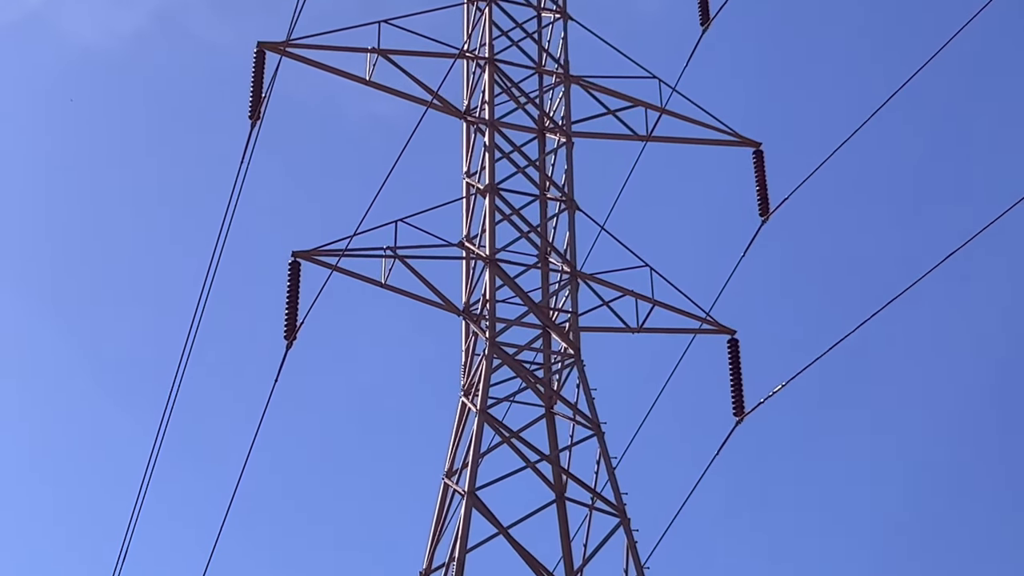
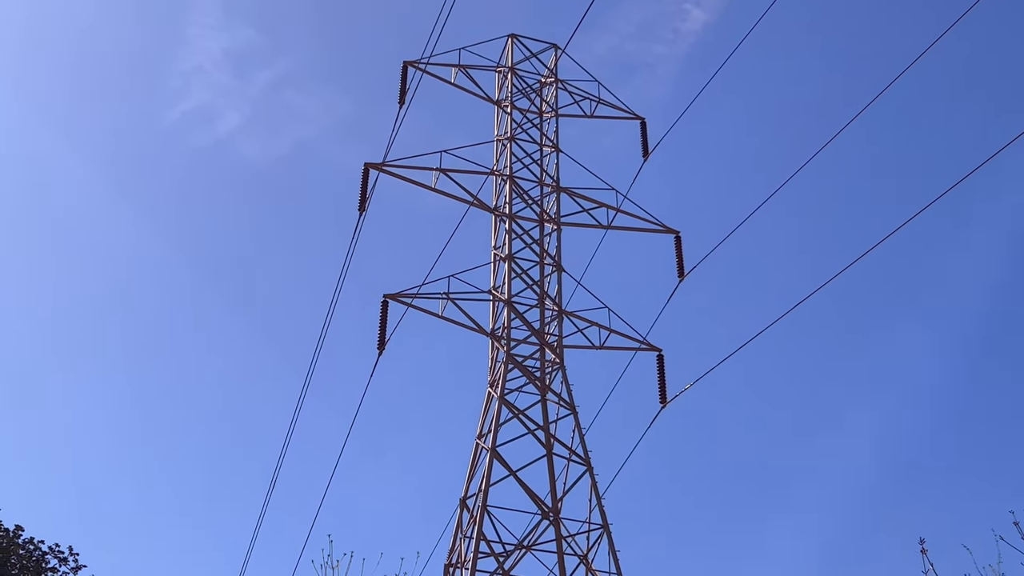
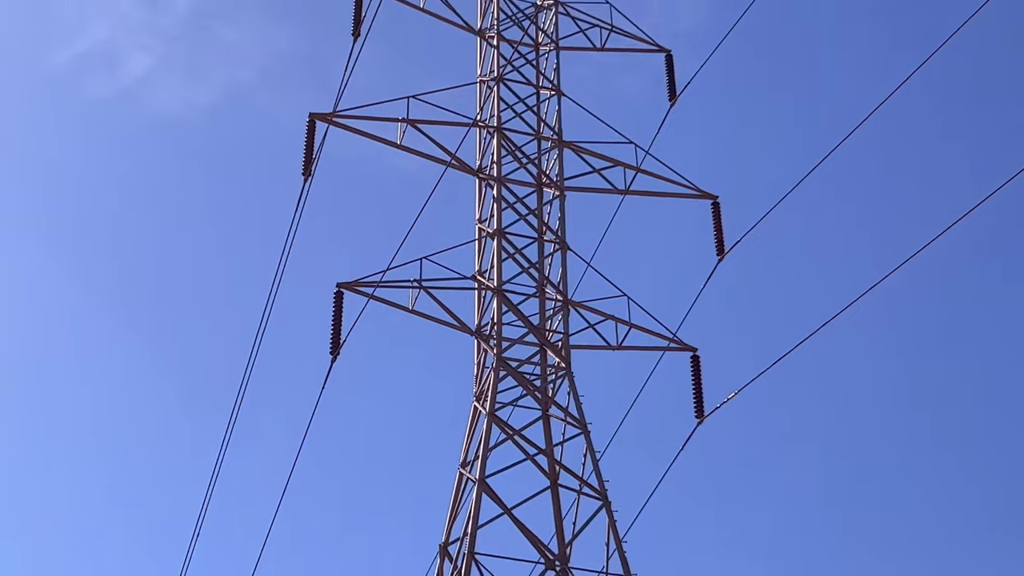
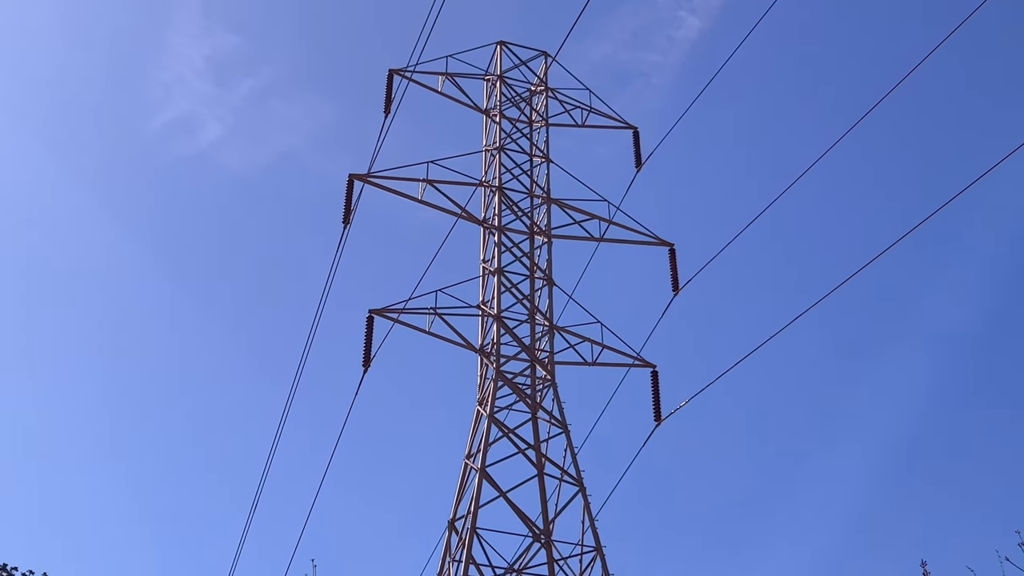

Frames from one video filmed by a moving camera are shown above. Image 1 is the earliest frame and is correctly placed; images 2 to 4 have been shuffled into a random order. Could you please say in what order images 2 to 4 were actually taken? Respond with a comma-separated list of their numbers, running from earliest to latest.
3, 4, 2
